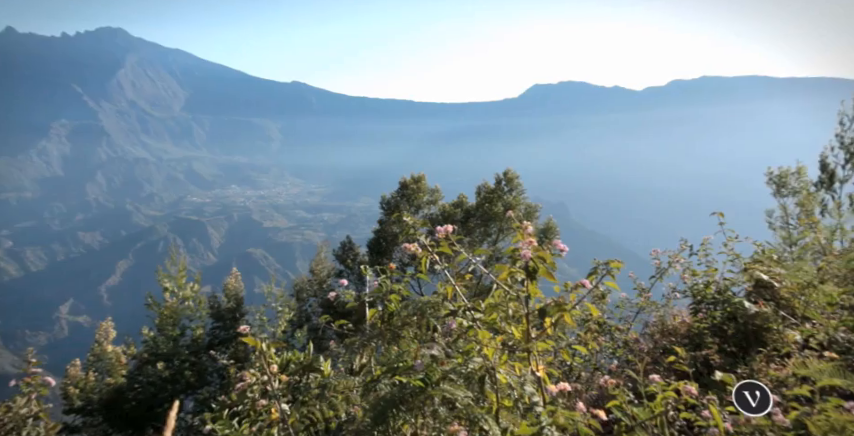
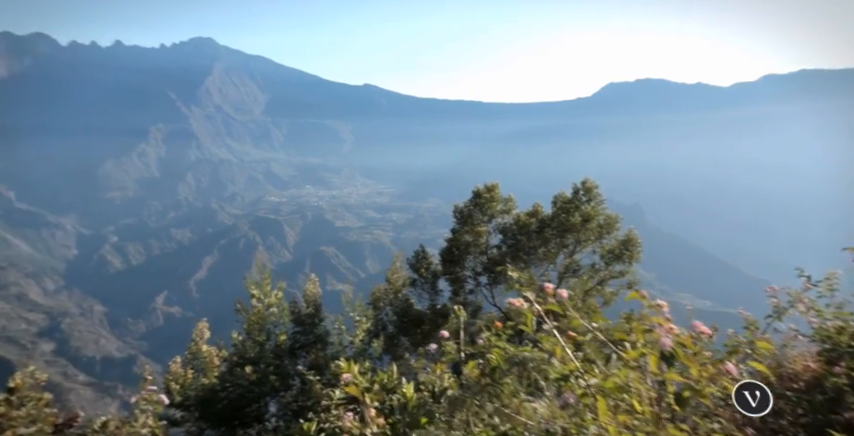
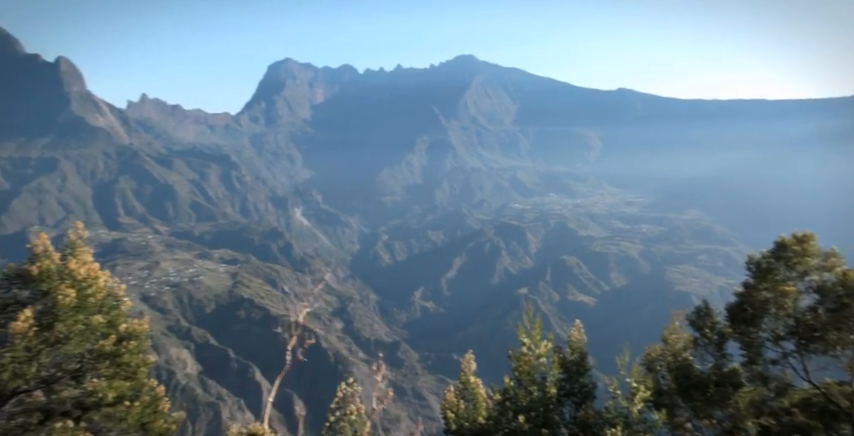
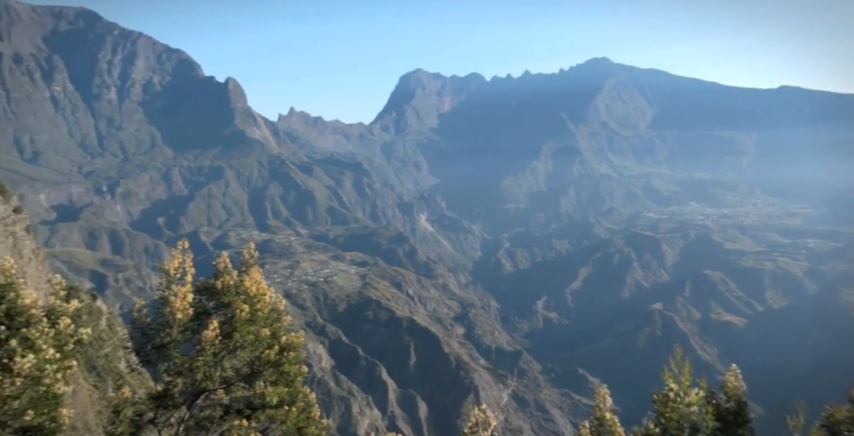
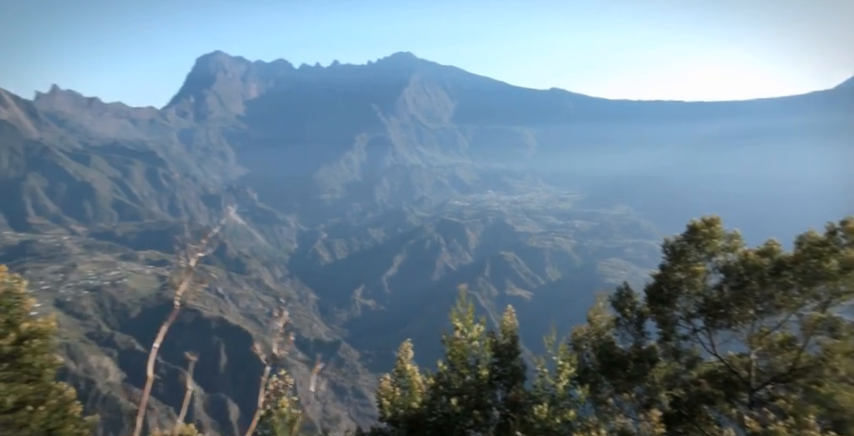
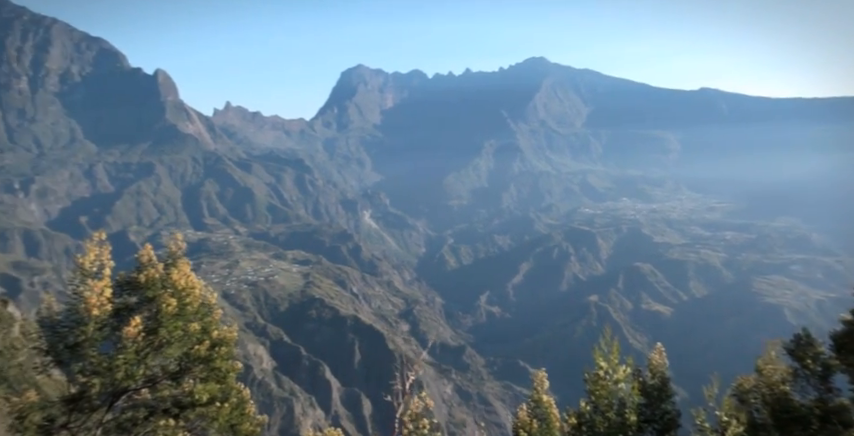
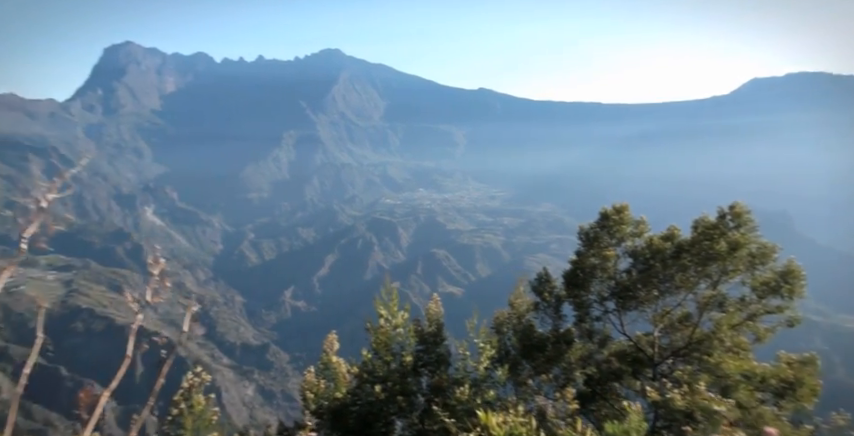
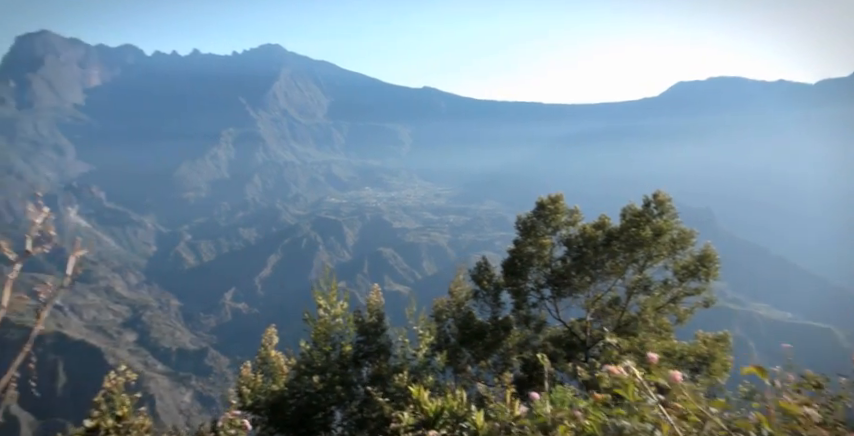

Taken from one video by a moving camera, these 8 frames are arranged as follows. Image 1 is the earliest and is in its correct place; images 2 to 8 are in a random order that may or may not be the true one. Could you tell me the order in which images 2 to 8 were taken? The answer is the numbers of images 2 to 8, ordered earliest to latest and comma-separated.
2, 8, 7, 5, 3, 6, 4
